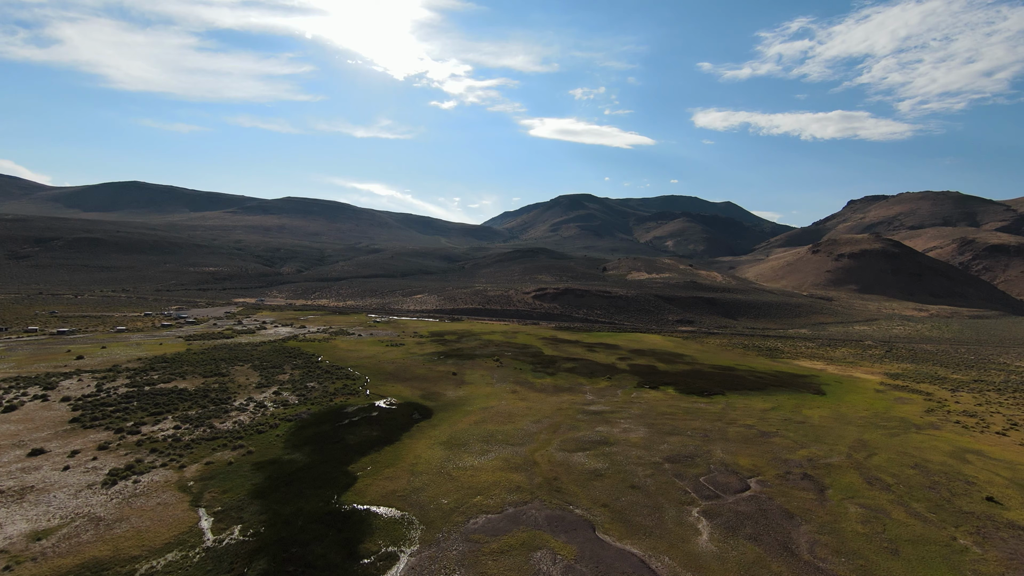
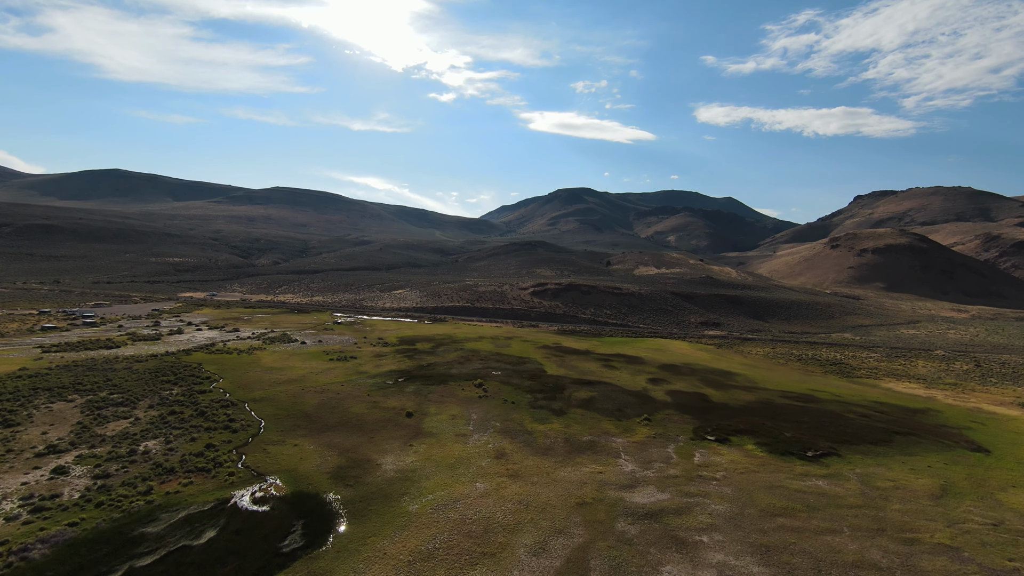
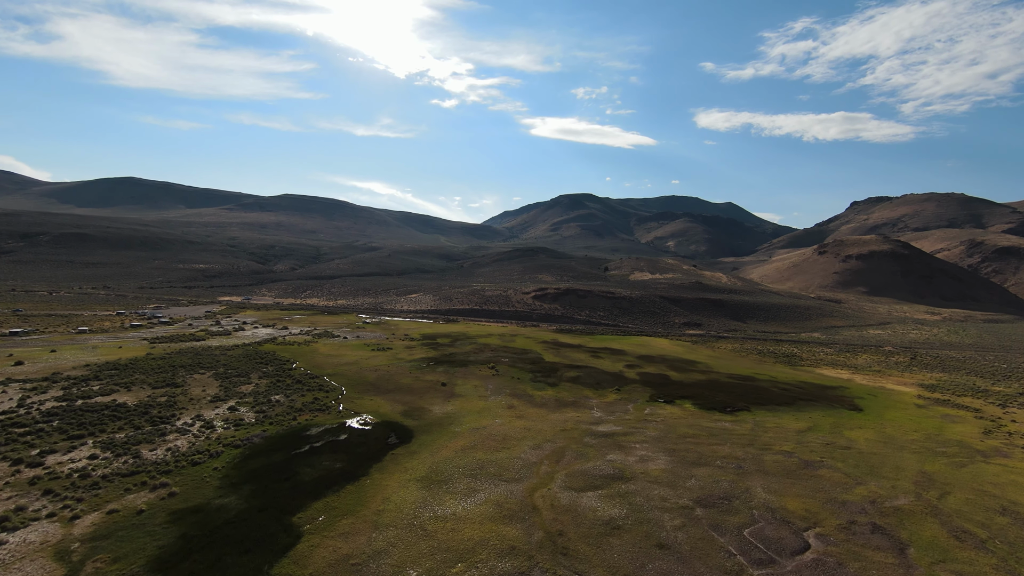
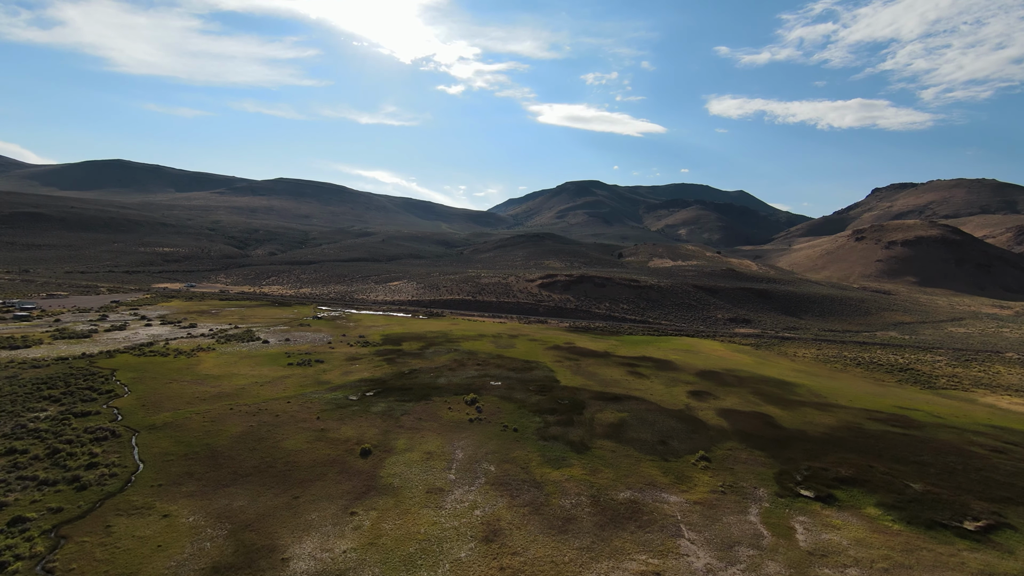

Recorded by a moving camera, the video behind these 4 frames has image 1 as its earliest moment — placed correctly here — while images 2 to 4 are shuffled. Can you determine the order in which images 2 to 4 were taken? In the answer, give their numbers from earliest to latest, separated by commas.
3, 2, 4
